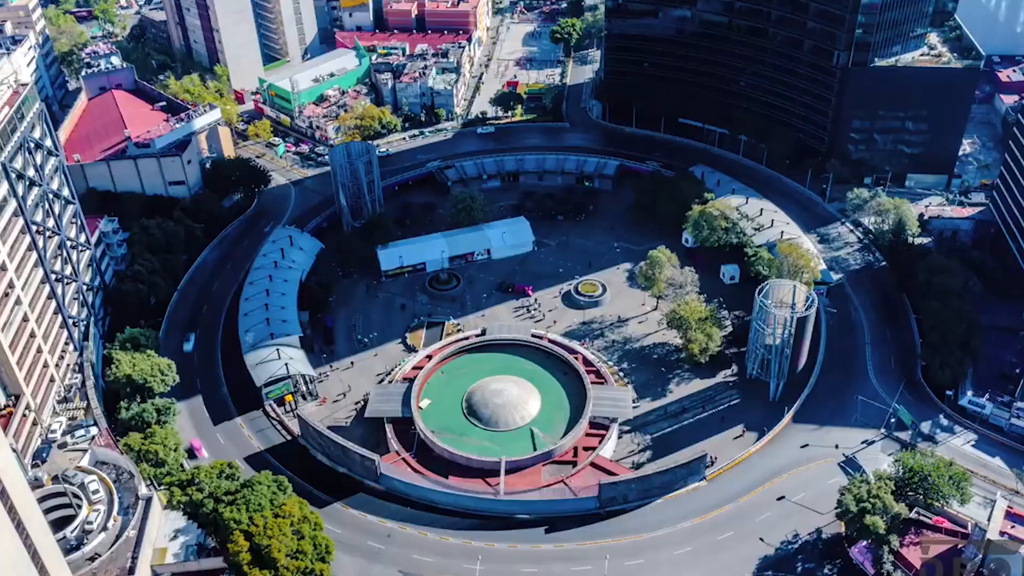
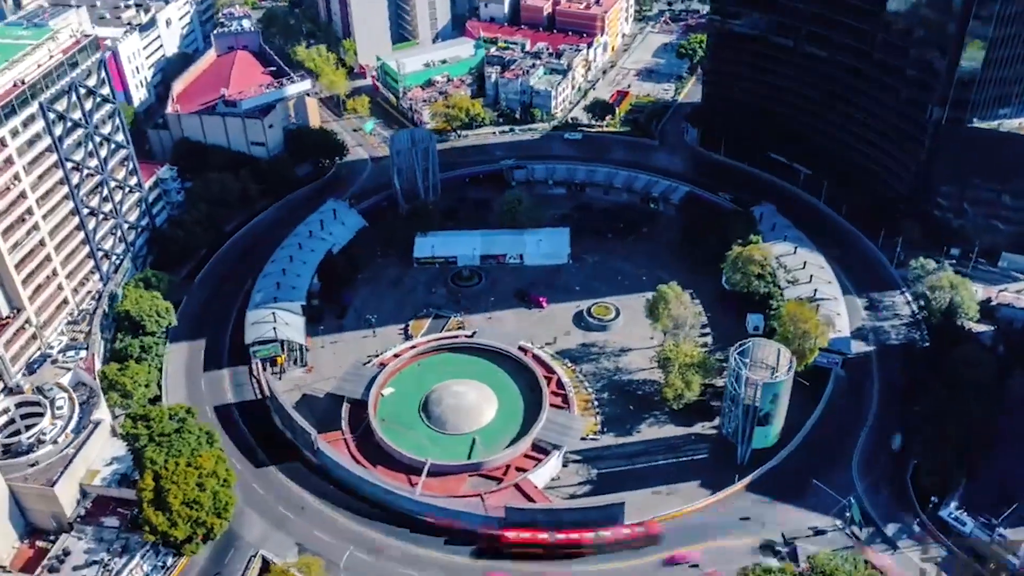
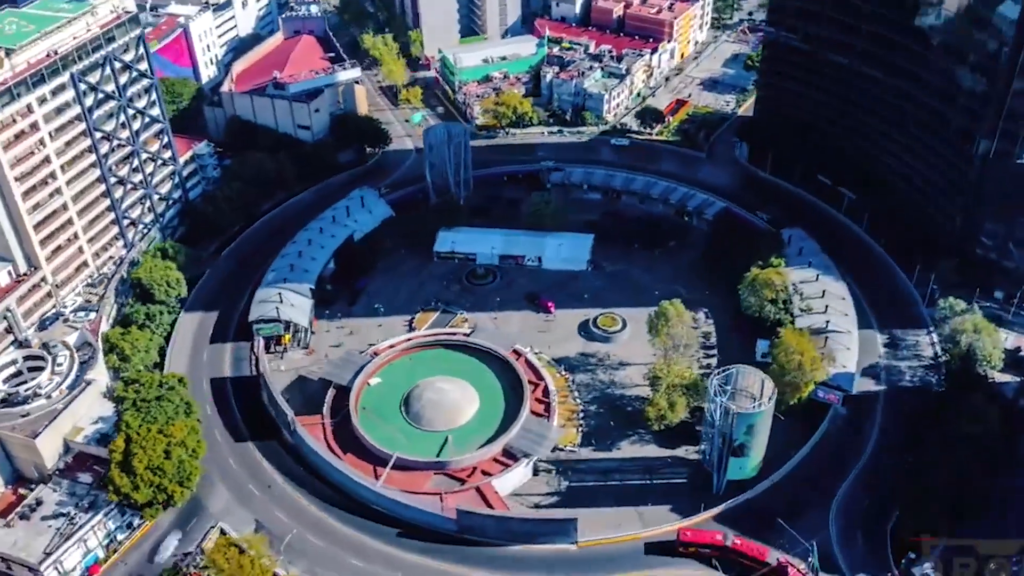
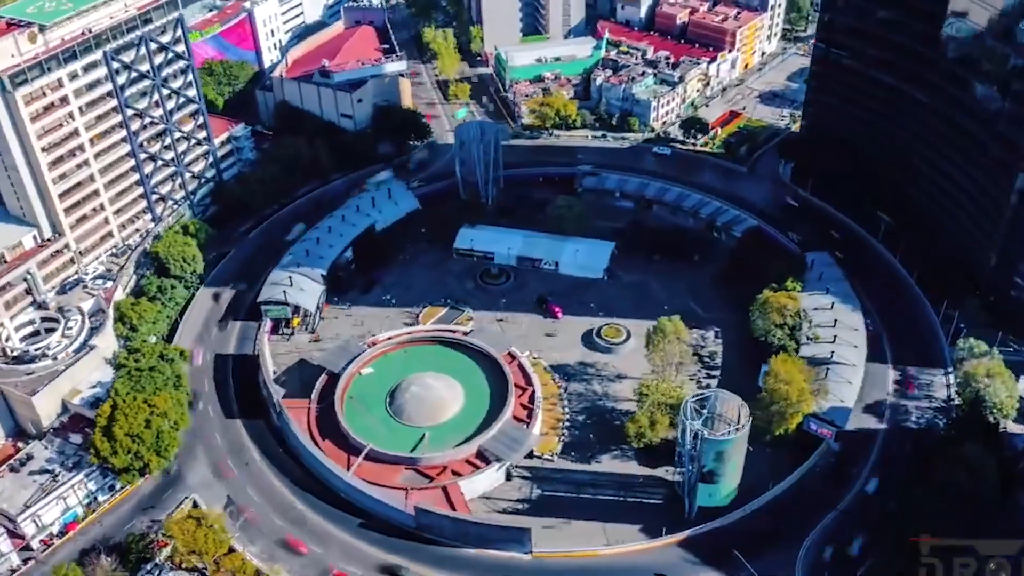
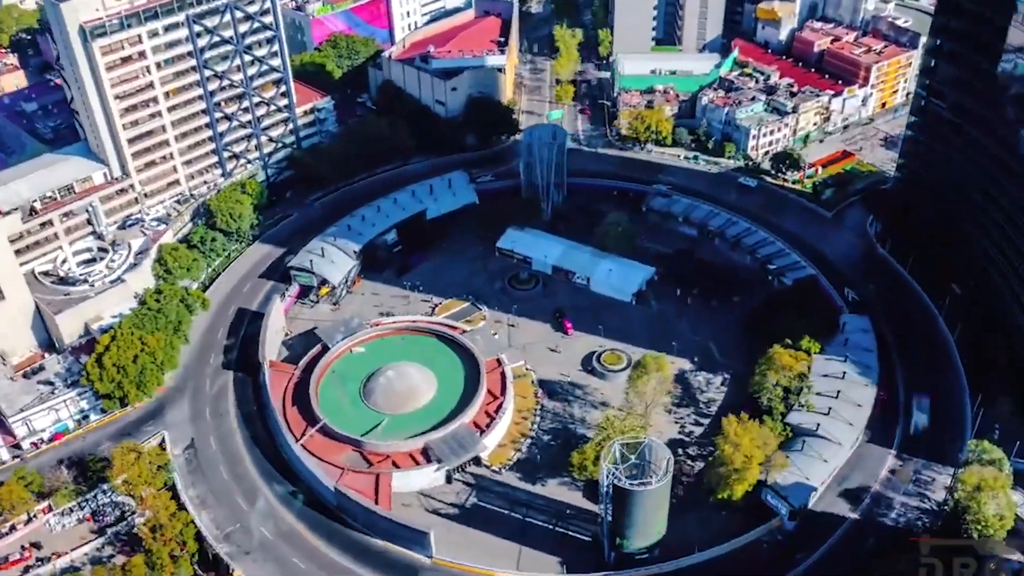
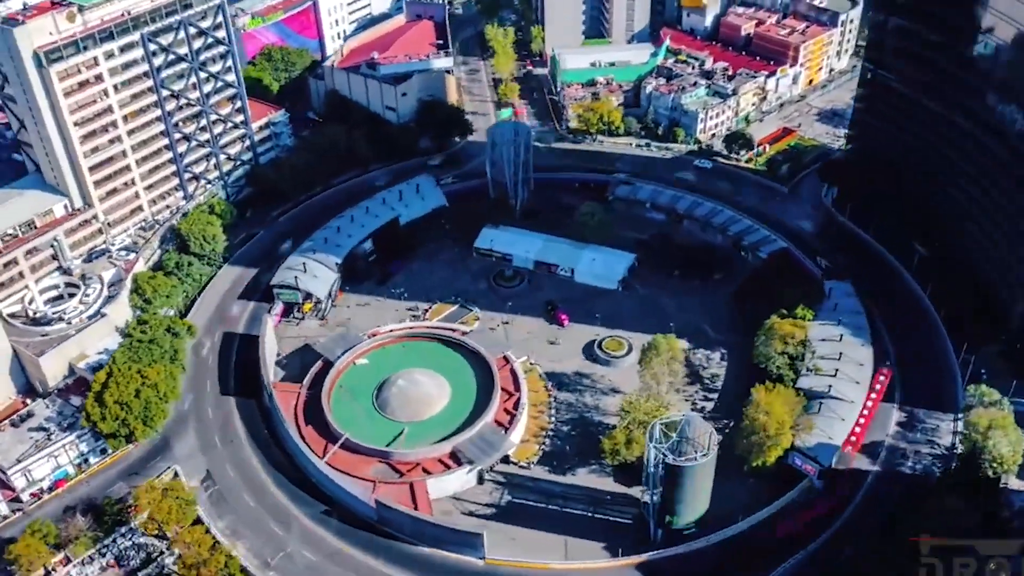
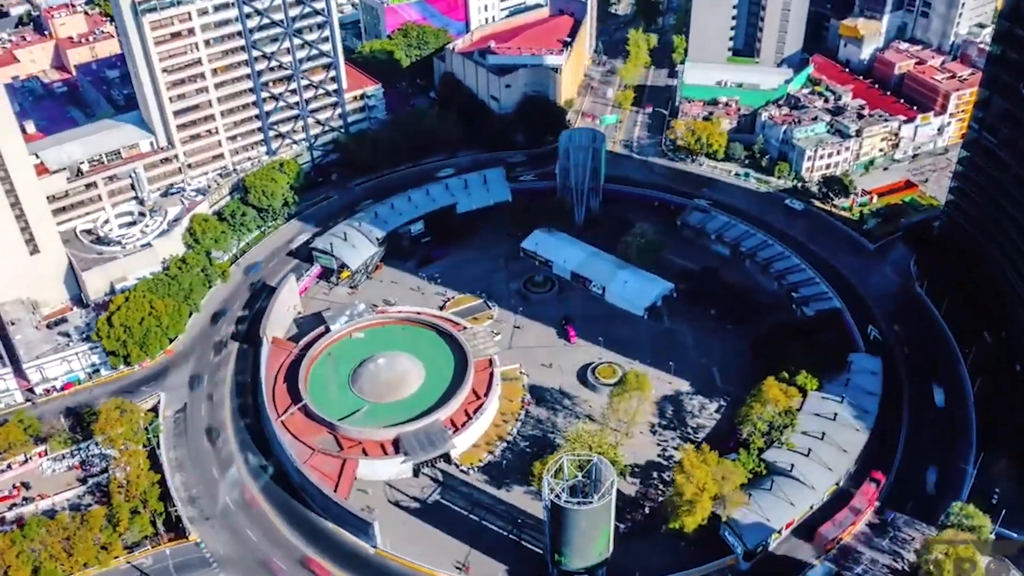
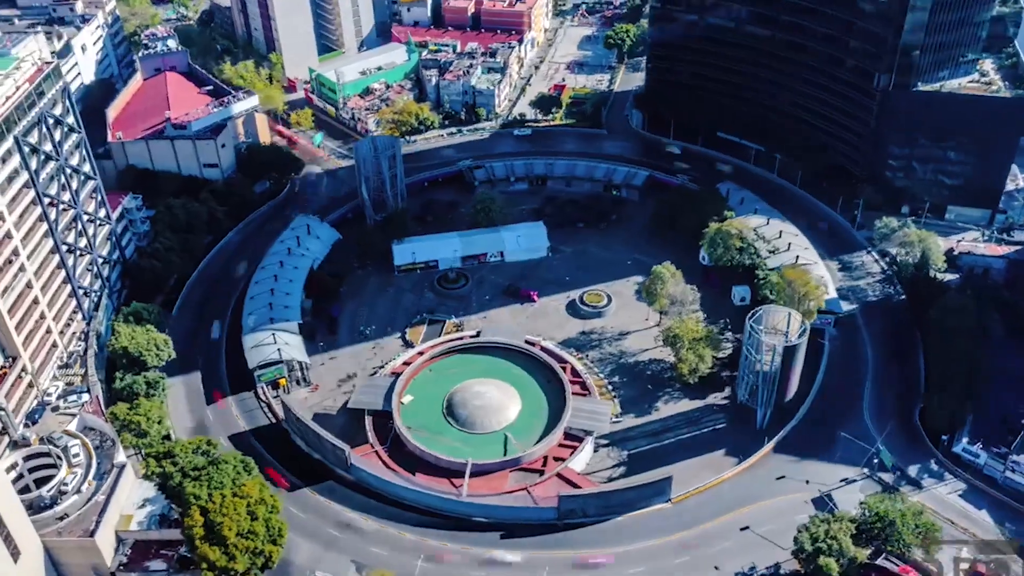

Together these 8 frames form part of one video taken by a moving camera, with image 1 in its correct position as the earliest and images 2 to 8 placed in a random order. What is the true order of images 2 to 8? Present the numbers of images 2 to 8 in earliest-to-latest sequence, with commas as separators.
8, 2, 3, 4, 6, 5, 7
